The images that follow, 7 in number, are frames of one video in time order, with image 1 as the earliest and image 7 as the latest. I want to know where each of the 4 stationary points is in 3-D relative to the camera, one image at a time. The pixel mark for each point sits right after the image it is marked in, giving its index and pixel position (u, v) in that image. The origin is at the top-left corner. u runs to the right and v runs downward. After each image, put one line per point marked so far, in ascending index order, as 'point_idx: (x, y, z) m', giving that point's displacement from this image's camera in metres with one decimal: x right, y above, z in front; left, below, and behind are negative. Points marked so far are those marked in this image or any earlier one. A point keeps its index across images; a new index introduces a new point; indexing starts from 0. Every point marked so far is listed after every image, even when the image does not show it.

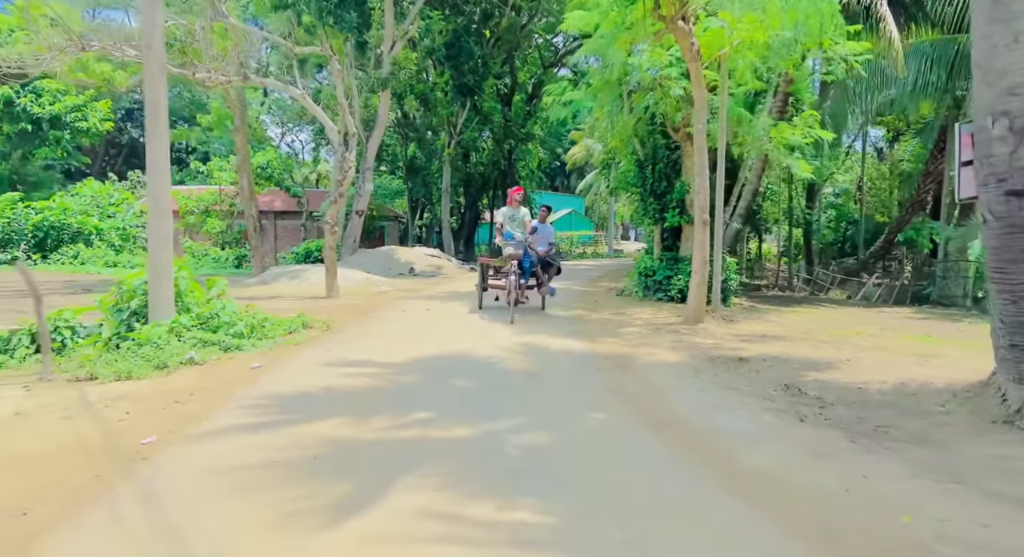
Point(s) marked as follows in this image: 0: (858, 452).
0: (+2.6, -1.3, +5.3) m
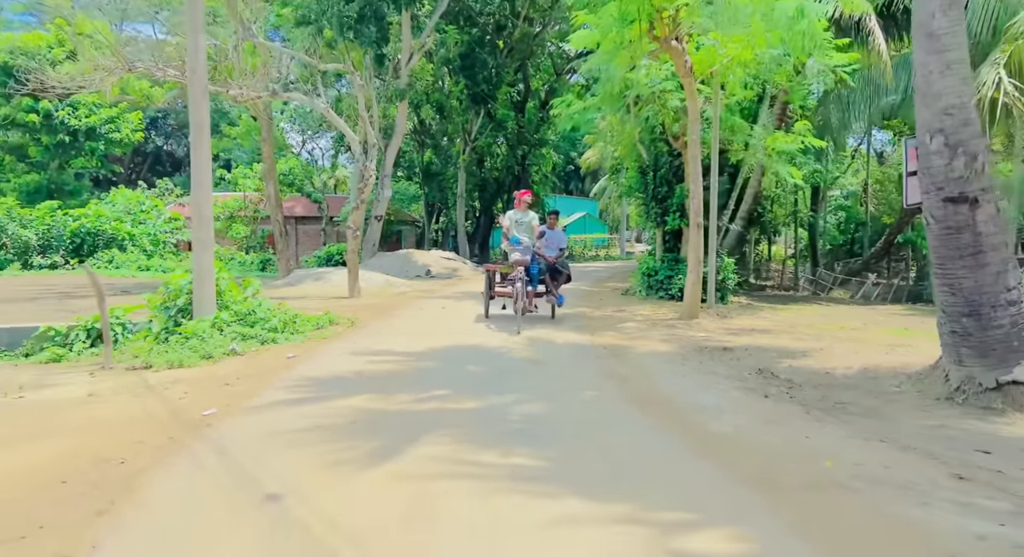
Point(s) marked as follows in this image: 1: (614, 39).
0: (+2.6, -1.2, +6.3) m
1: (+1.7, +3.9, +12.1) m
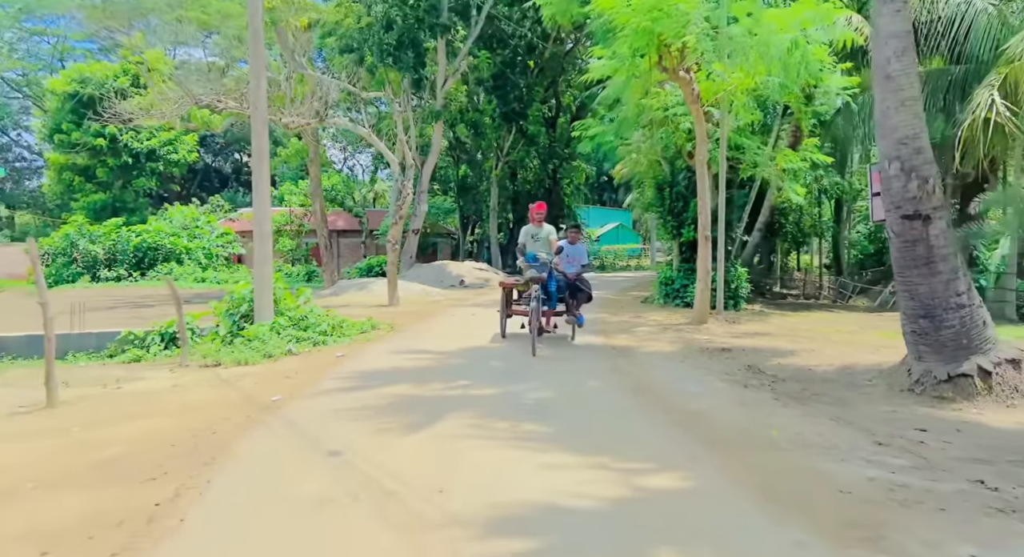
0: (+2.7, -1.3, +7.4) m
1: (+2.1, +3.8, +13.3) m
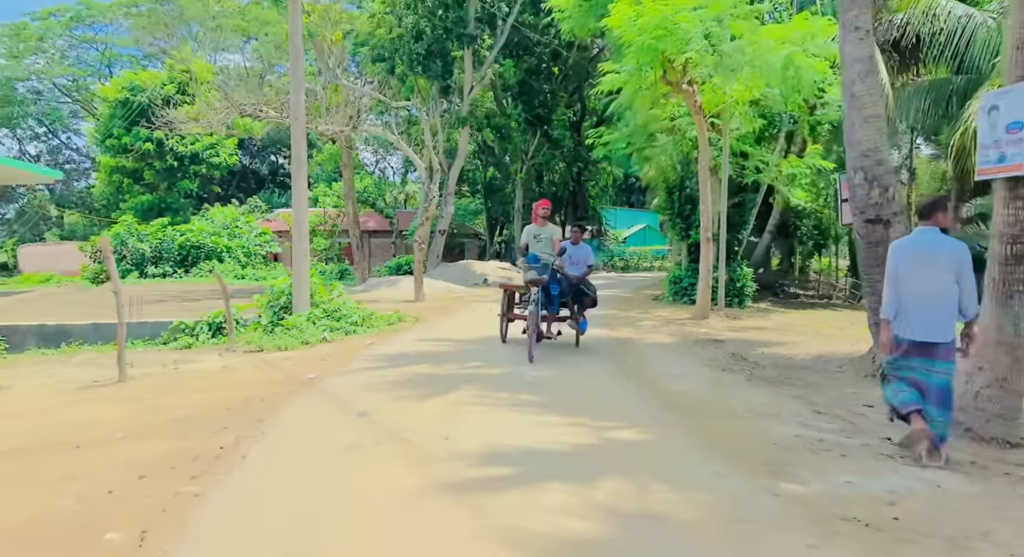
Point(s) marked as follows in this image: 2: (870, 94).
0: (+2.8, -1.2, +8.5) m
1: (+2.4, +3.8, +14.4) m
2: (+4.3, +2.2, +8.8) m
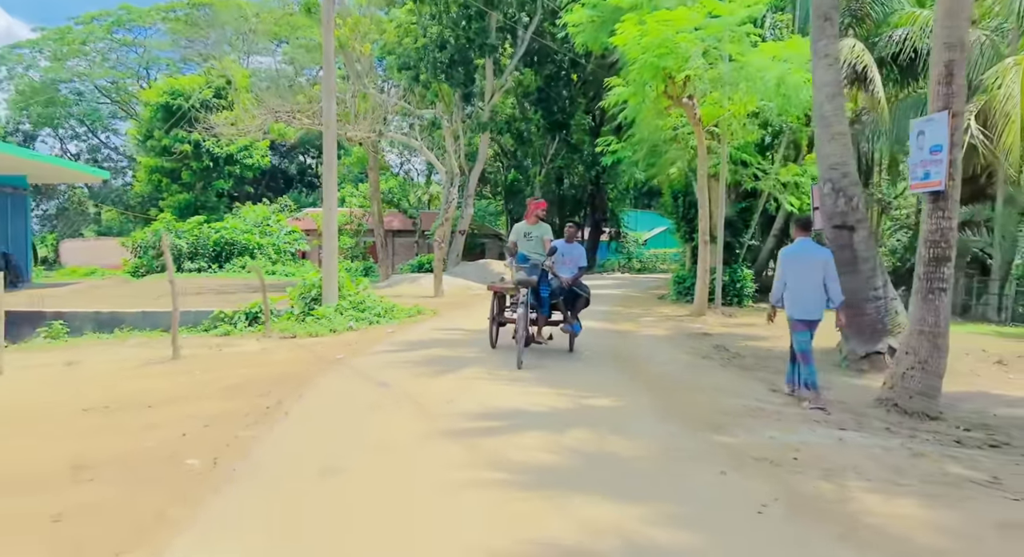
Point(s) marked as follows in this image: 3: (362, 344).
0: (+2.8, -1.2, +9.6) m
1: (+2.7, +3.8, +15.5) m
2: (+4.4, +2.2, +9.9) m
3: (-2.5, -1.1, +12.1) m
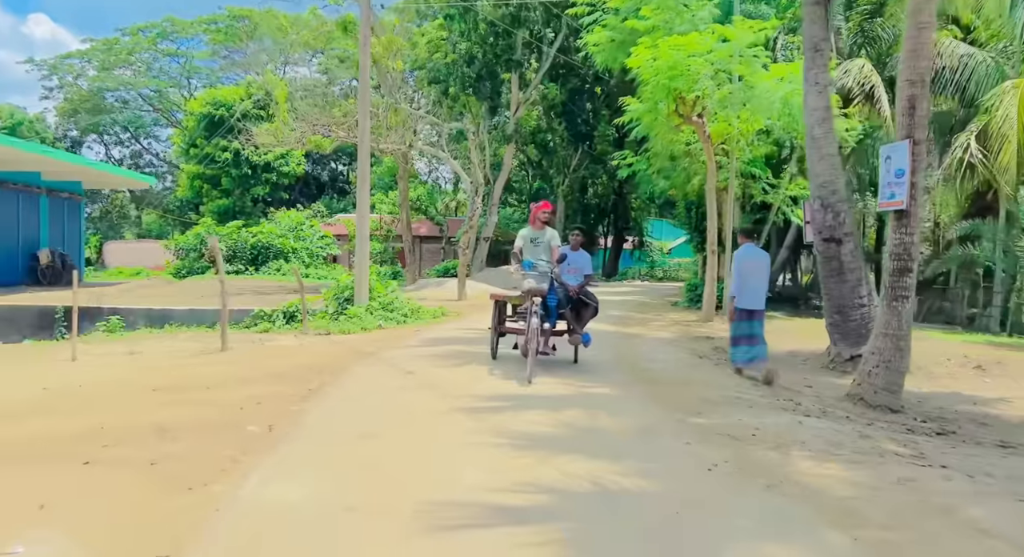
0: (+3.0, -1.3, +10.6) m
1: (+3.2, +3.7, +16.6) m
2: (+4.7, +2.1, +10.8) m
3: (-2.2, -1.1, +13.2) m
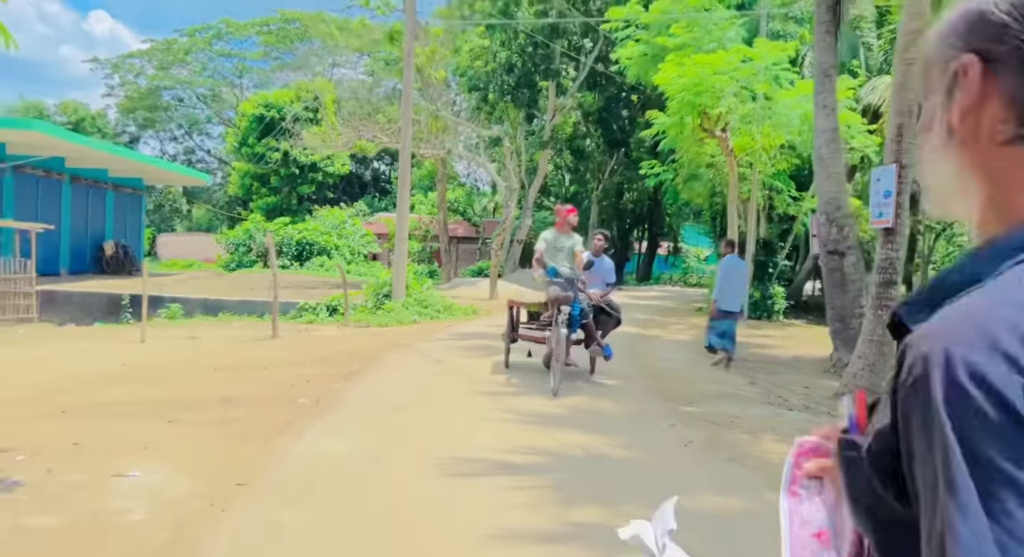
0: (+3.3, -1.4, +11.4) m
1: (+4.0, +3.6, +17.4) m
2: (+5.1, +1.9, +11.6) m
3: (-1.7, -1.1, +14.3) m
